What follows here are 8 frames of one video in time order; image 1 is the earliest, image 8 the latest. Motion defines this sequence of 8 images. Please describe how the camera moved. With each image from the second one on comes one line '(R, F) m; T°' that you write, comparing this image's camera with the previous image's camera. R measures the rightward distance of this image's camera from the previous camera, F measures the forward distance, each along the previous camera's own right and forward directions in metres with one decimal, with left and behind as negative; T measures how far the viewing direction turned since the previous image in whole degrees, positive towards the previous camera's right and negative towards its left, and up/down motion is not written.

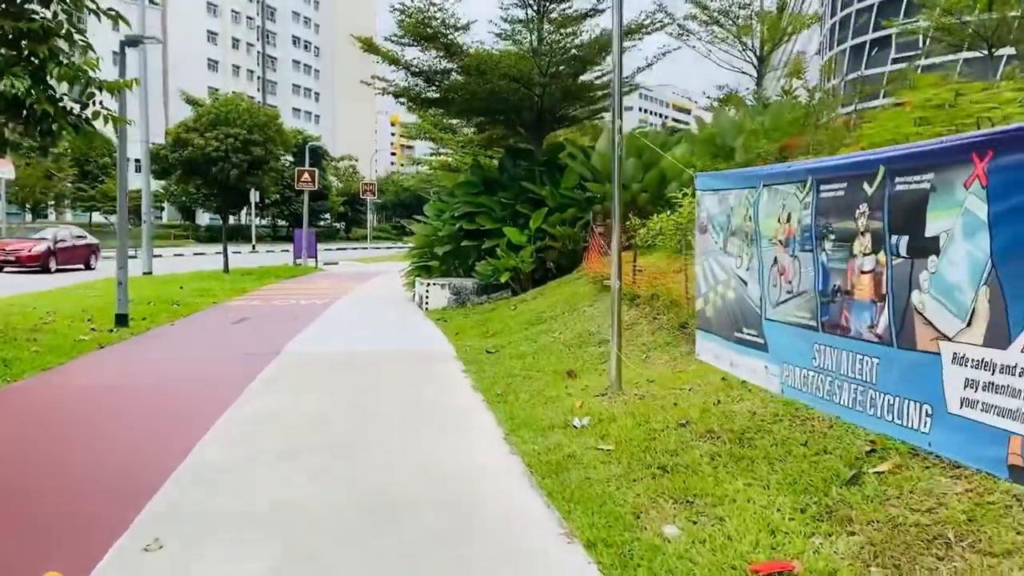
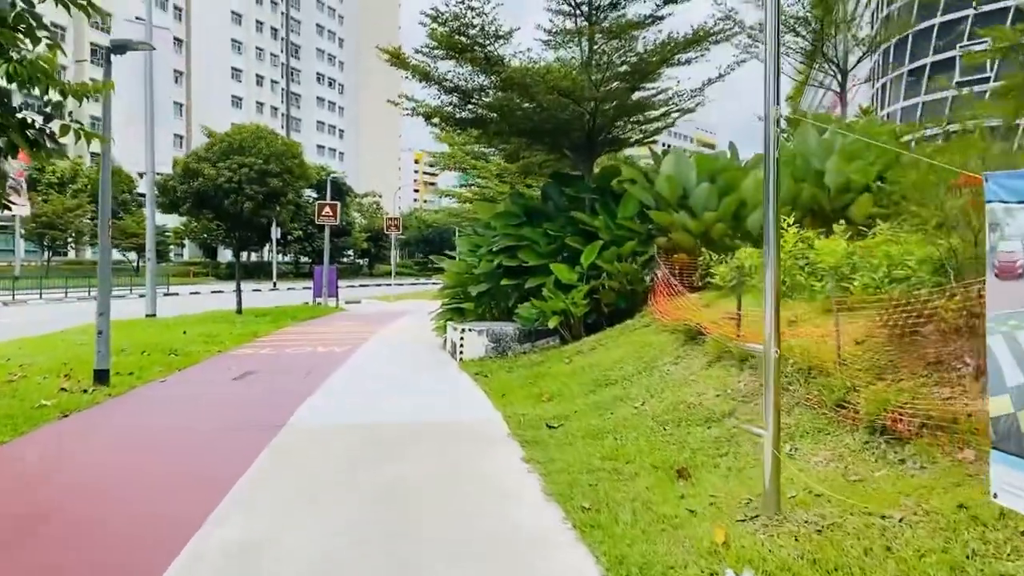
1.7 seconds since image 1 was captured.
(-0.3, +1.7) m; -1°
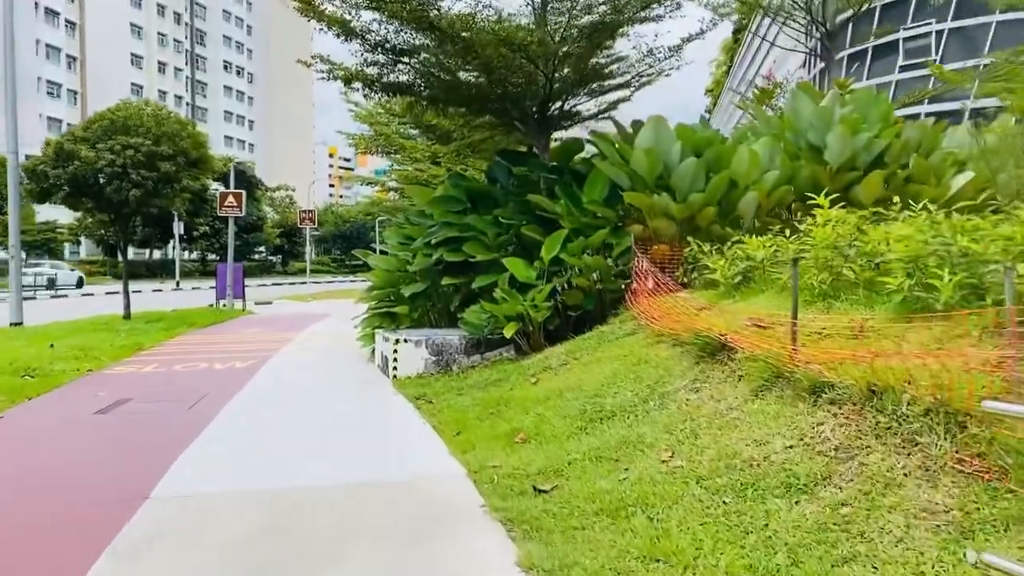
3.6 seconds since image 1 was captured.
(-0.2, +1.8) m; +5°
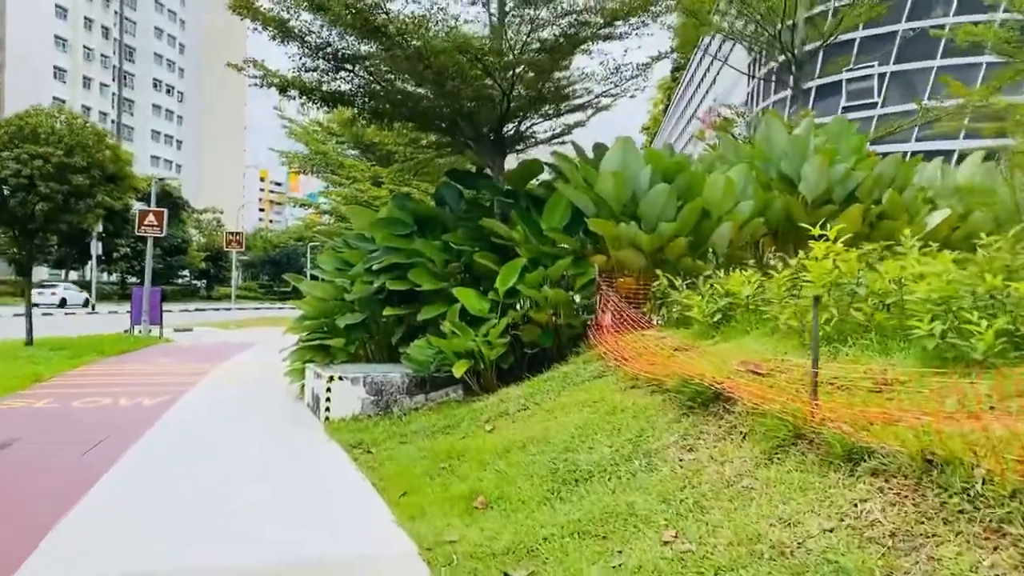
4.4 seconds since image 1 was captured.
(-0.2, +0.8) m; +4°
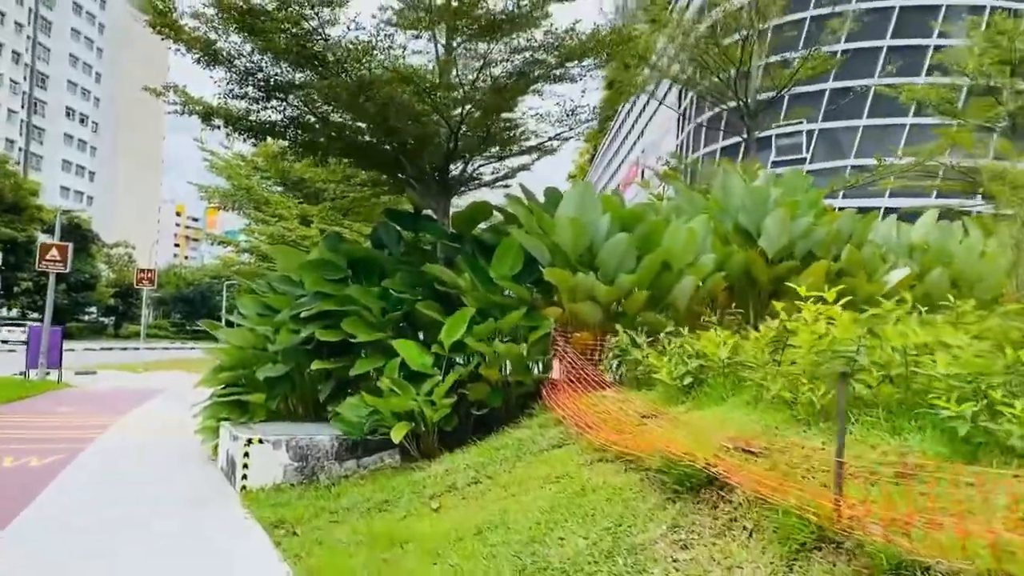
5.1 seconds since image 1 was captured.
(-0.2, +0.6) m; +5°
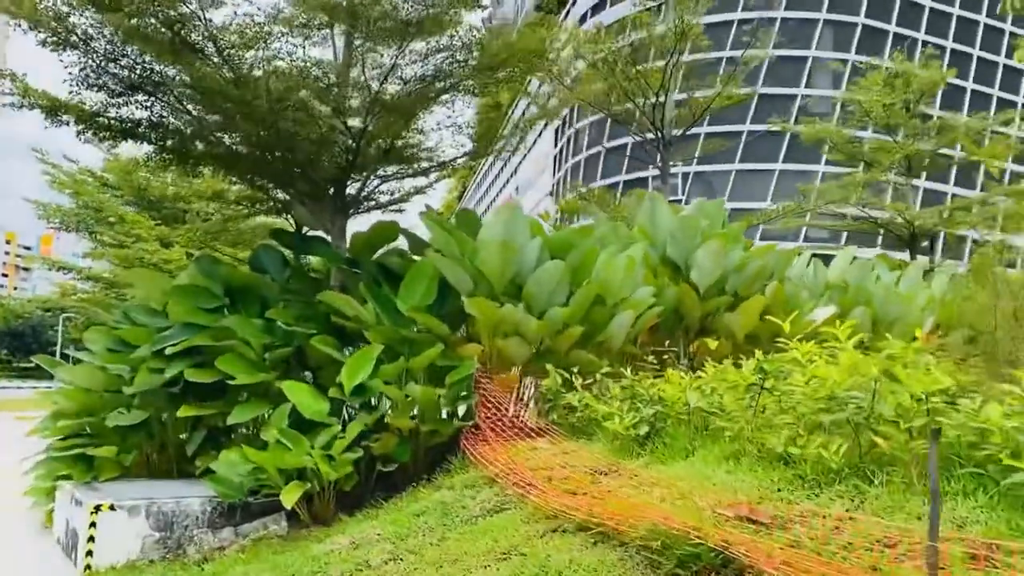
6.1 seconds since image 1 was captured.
(-0.4, +0.9) m; +9°
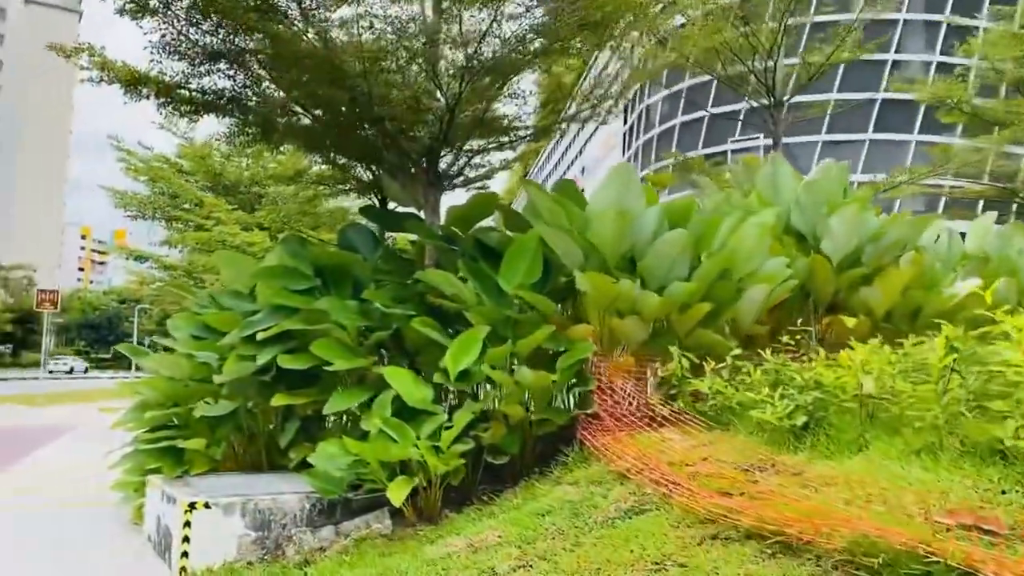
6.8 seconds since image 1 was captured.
(-0.4, +0.5) m; -4°
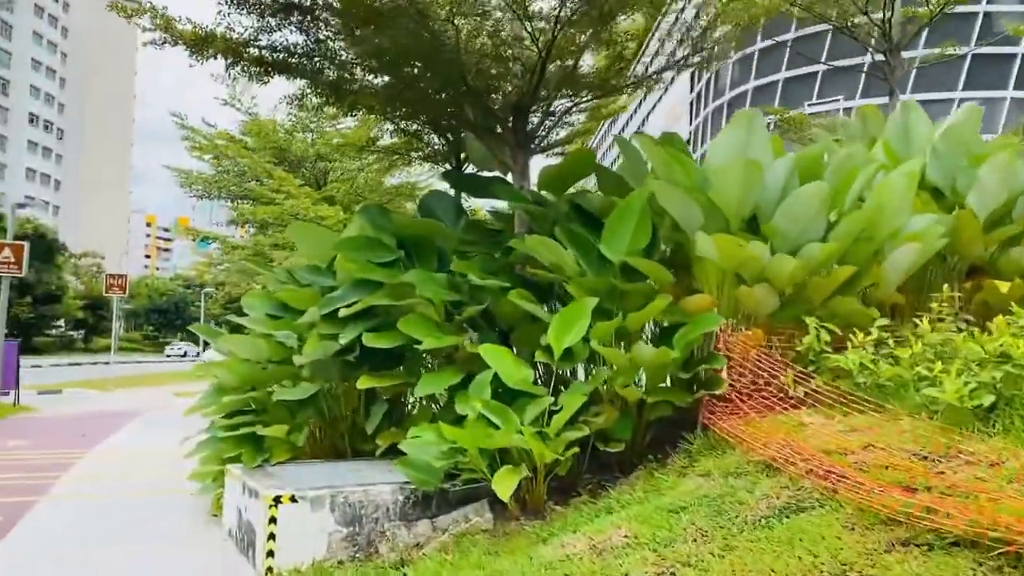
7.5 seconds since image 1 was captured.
(-0.3, +0.5) m; -4°
